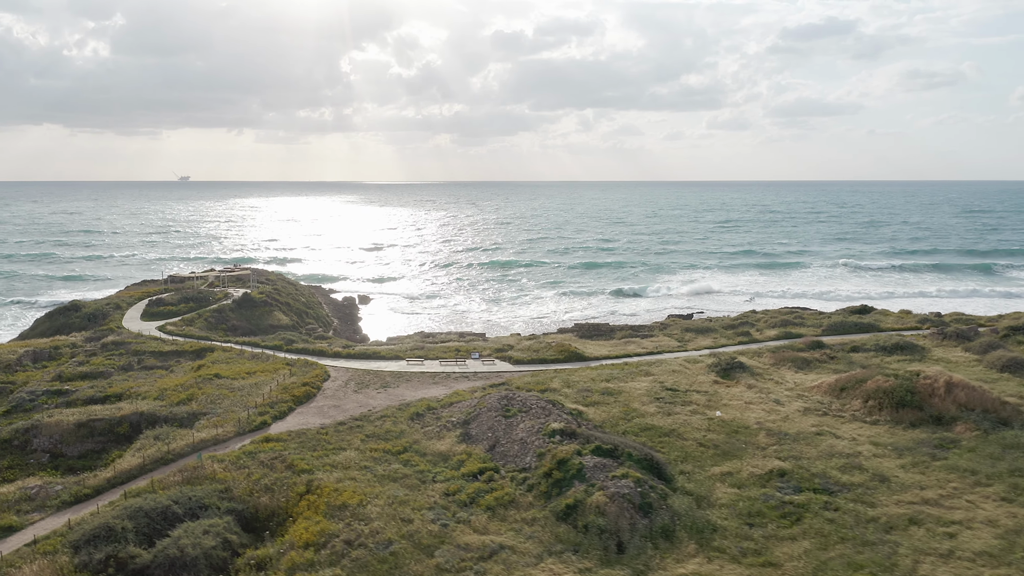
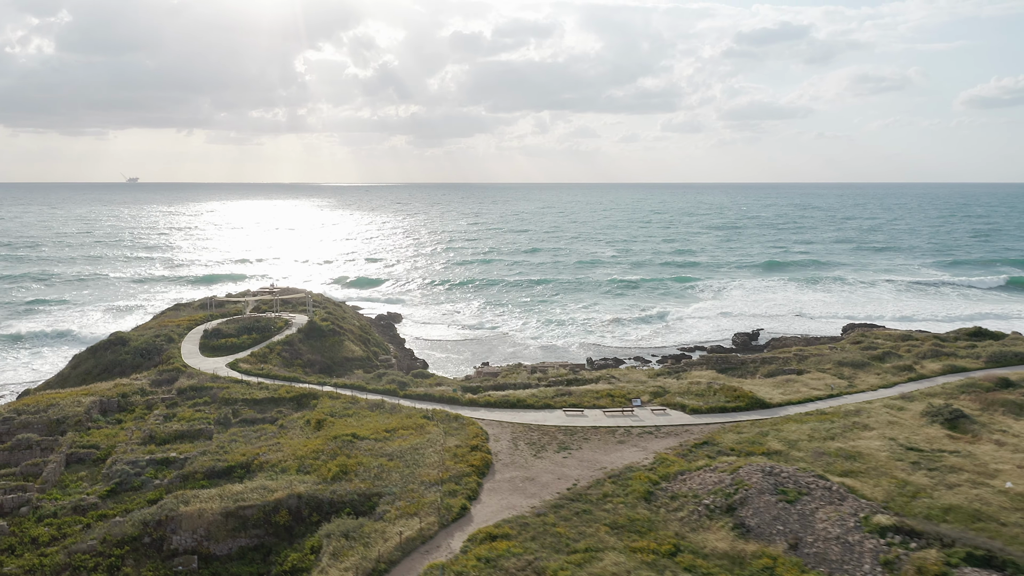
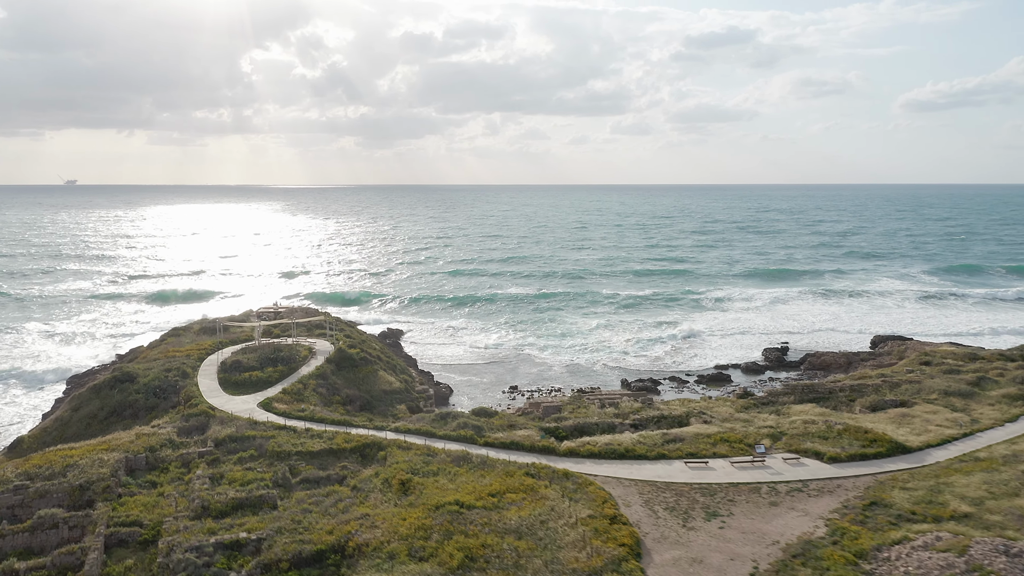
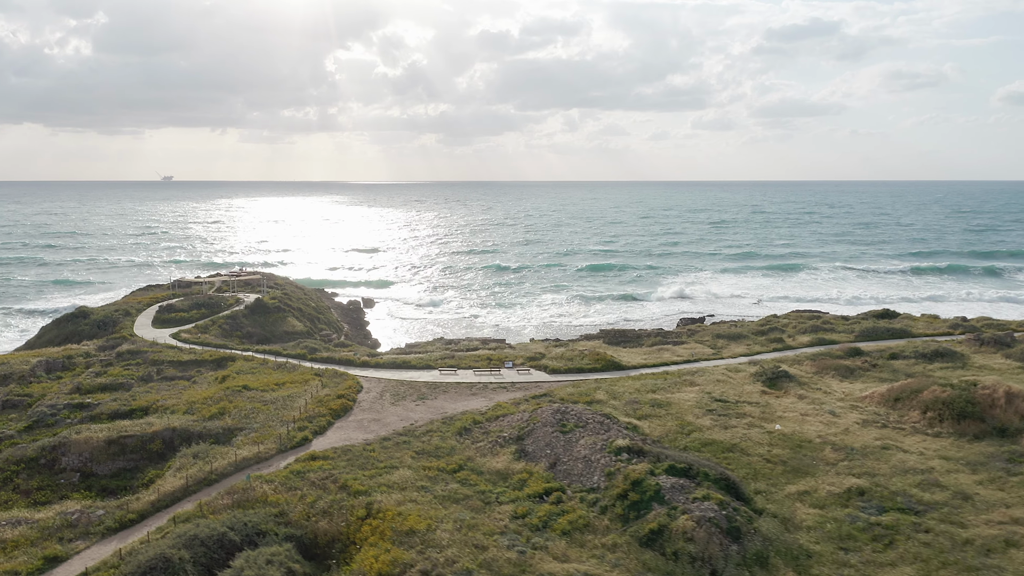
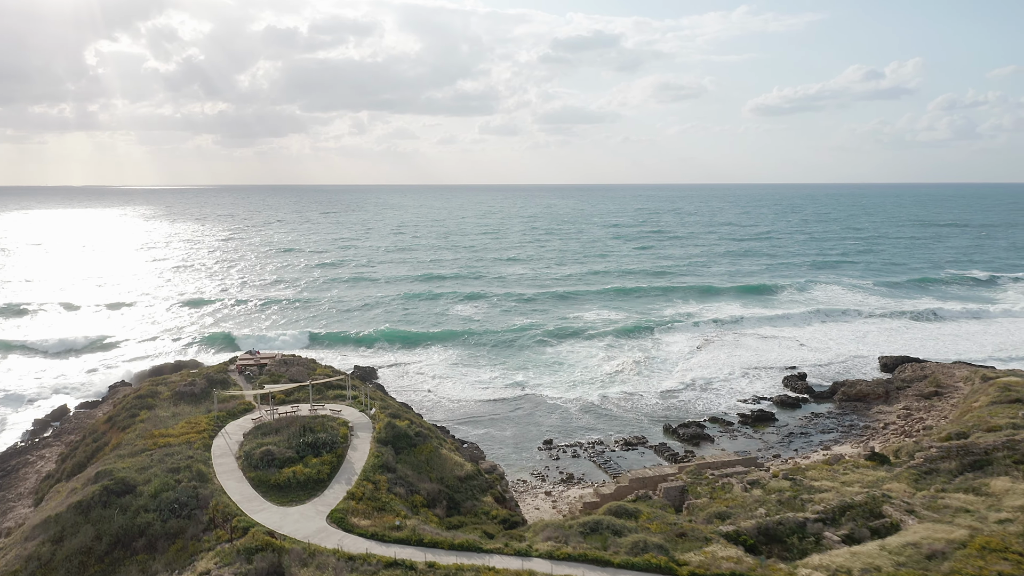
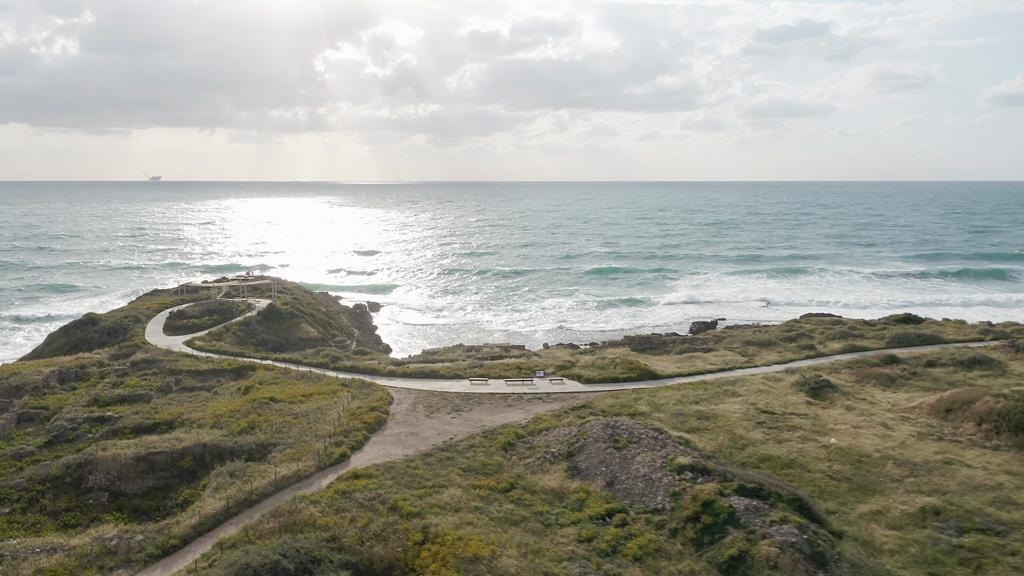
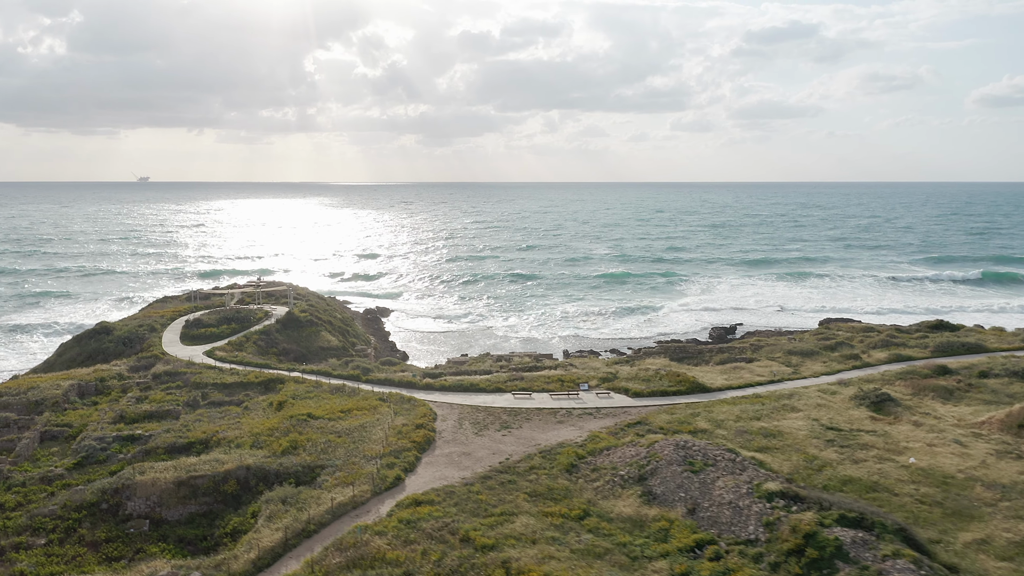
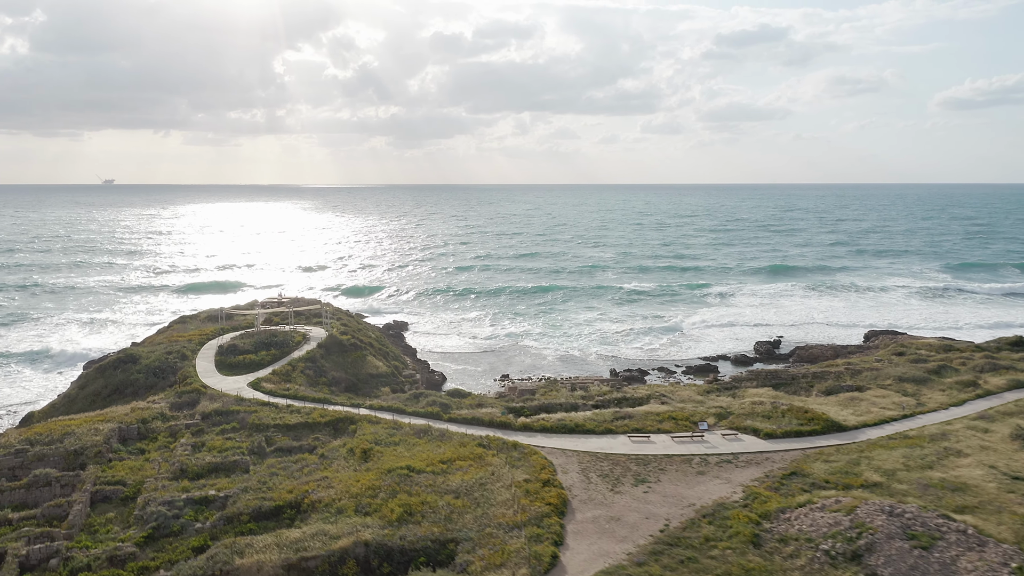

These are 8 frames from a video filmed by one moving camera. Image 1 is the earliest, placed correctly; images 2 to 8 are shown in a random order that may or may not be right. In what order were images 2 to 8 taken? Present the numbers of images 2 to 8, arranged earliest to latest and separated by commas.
4, 6, 7, 2, 8, 3, 5
